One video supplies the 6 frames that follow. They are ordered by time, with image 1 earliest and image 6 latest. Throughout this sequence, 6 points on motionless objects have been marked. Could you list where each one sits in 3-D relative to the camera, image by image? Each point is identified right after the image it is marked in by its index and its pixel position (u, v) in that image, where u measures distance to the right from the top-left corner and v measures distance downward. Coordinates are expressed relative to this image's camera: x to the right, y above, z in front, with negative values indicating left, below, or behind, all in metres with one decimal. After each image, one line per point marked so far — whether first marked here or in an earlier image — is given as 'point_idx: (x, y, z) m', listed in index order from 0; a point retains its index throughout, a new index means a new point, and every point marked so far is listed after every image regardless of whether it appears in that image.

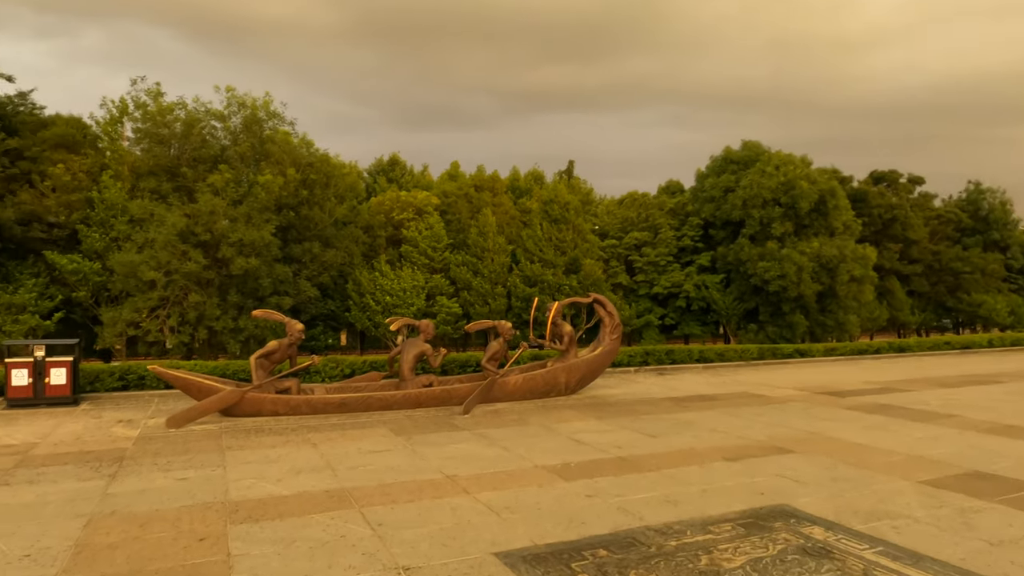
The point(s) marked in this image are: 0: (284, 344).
0: (-3.5, -0.9, +10.2) m
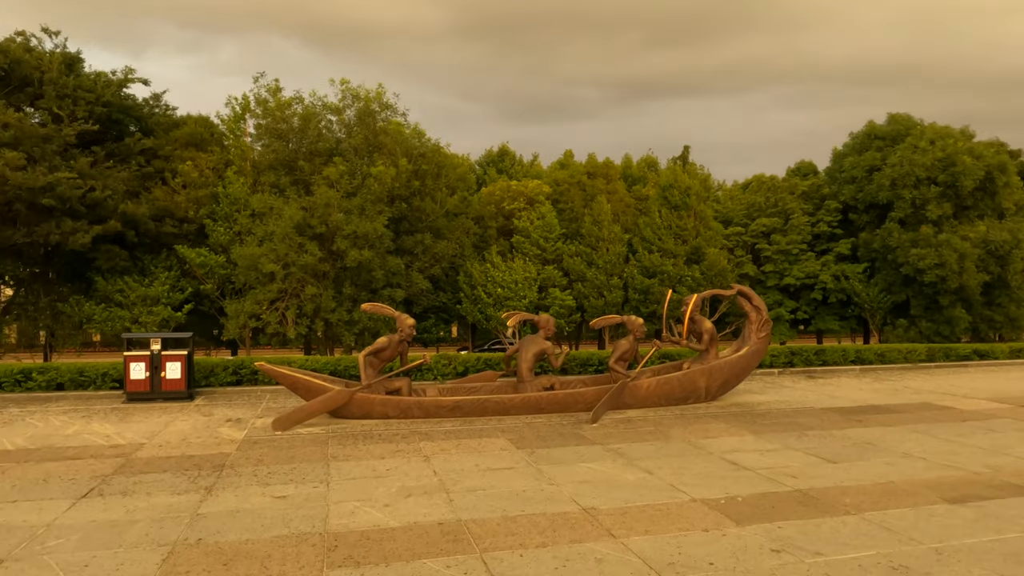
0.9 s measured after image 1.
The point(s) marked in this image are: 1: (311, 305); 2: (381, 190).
0: (-1.7, -0.8, +9.3) m
1: (-5.1, -0.5, +17.0) m
2: (-3.5, +2.6, +17.9) m
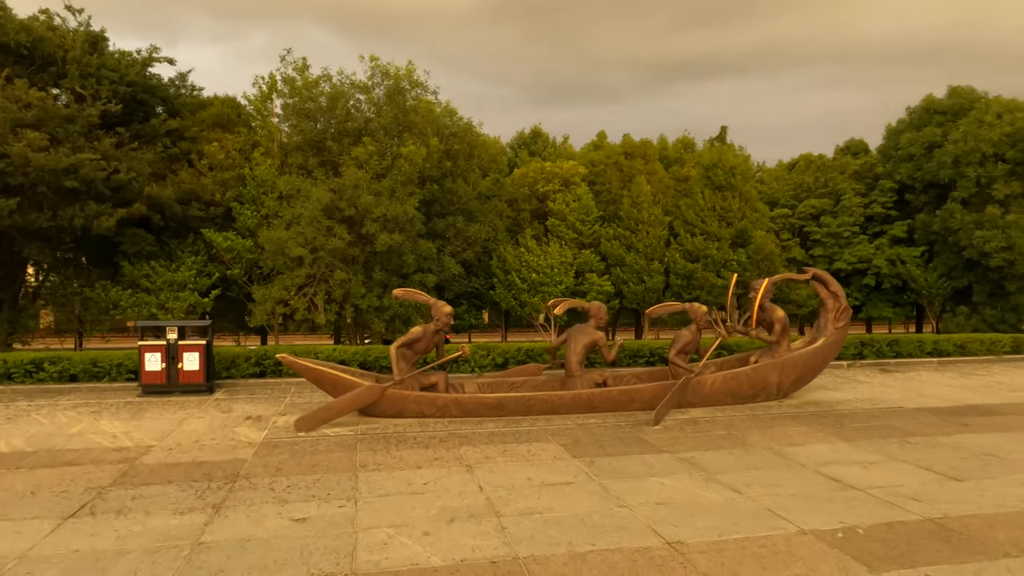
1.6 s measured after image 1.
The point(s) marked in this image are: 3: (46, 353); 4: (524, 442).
0: (-1.0, -0.5, +8.3) m
1: (-4.2, -0.1, +16.1) m
2: (-2.6, +3.0, +16.9) m
3: (-7.2, -1.0, +10.2) m
4: (+0.1, -1.6, +7.1) m
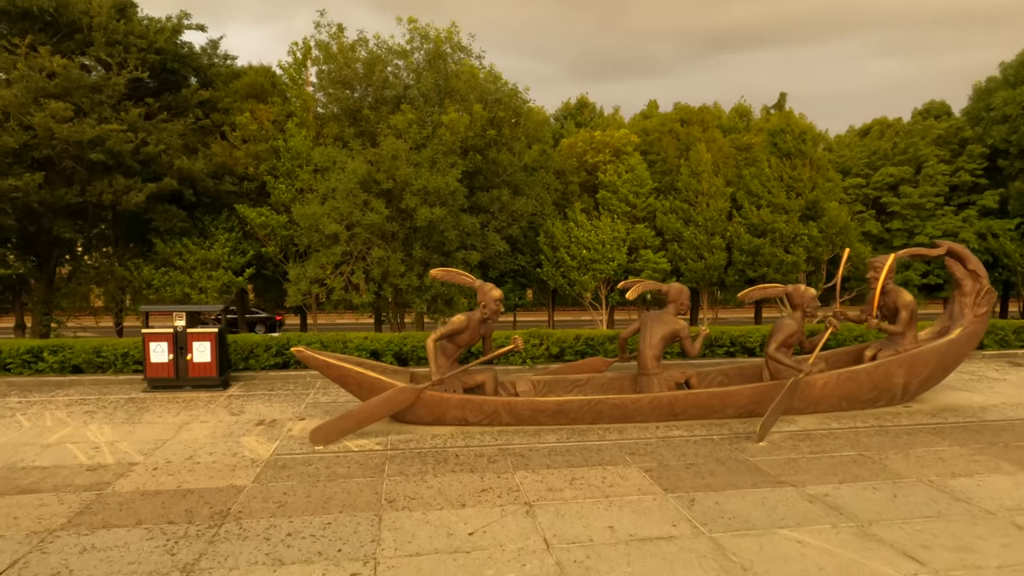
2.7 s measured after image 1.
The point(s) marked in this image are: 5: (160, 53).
0: (-0.4, -0.3, +6.8) m
1: (-3.0, +0.4, +14.7) m
2: (-1.4, +3.5, +15.3) m
3: (-6.4, -0.7, +9.1) m
4: (+0.7, -1.5, +5.5) m
5: (-10.3, +6.9, +19.2) m
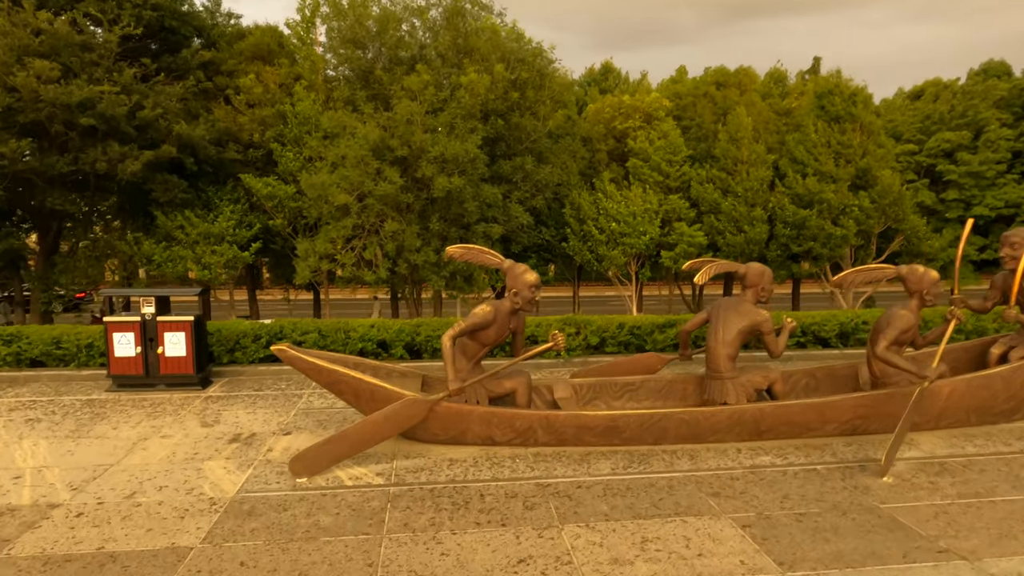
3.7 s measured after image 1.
0: (-0.1, -0.2, +5.3) m
1: (-2.5, +0.9, +13.3) m
2: (-0.8, +4.0, +13.7) m
3: (-6.0, -0.5, +7.7) m
4: (+1.0, -1.4, +4.0) m
5: (-9.6, +7.5, +17.7) m
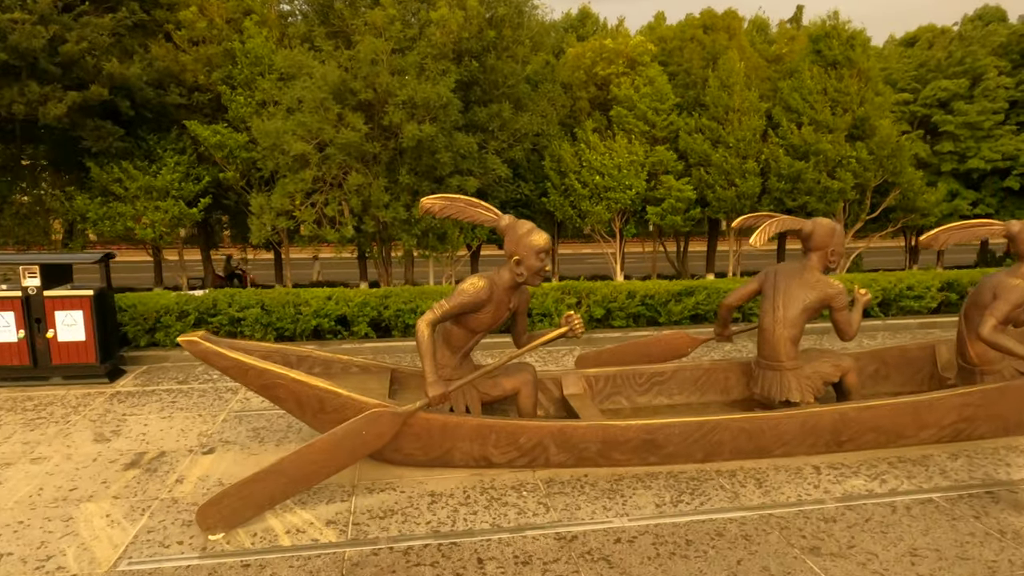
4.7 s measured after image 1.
0: (-0.1, 0.0, +3.8) m
1: (-2.8, +1.6, +11.6) m
2: (-1.2, +4.7, +11.9) m
3: (-6.1, -0.2, +6.0) m
4: (+1.1, -1.3, +2.7) m
5: (-10.2, +8.4, +15.3) m
